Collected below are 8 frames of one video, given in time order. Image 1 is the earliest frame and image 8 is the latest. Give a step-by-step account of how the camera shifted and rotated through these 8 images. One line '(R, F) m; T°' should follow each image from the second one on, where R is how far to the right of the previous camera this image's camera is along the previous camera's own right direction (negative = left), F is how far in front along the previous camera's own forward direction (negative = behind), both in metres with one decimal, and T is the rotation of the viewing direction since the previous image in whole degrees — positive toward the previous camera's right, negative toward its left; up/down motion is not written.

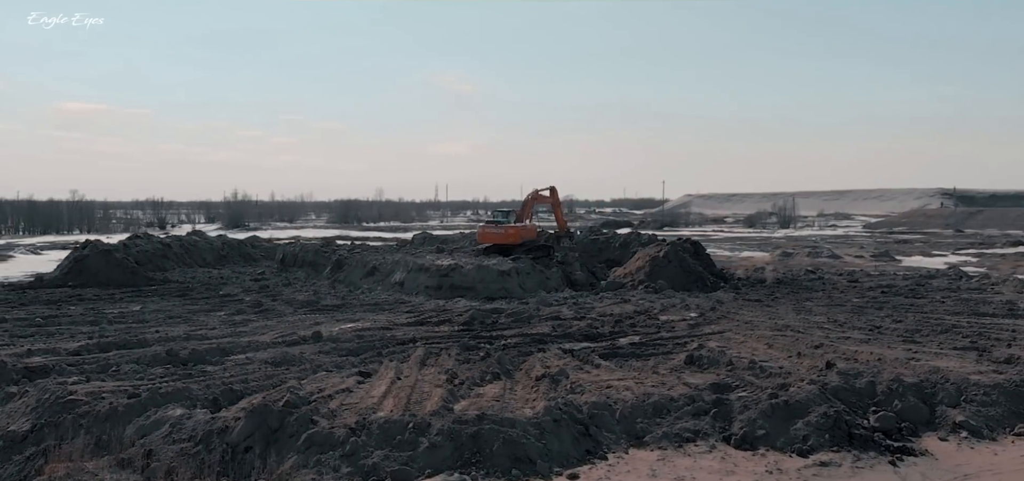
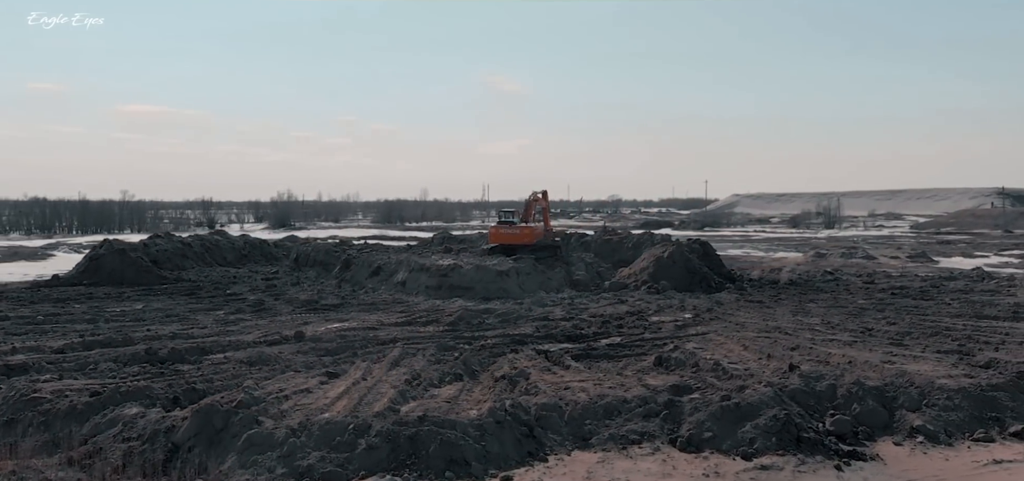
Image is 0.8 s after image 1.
(+0.8, +0.1) m; -2°
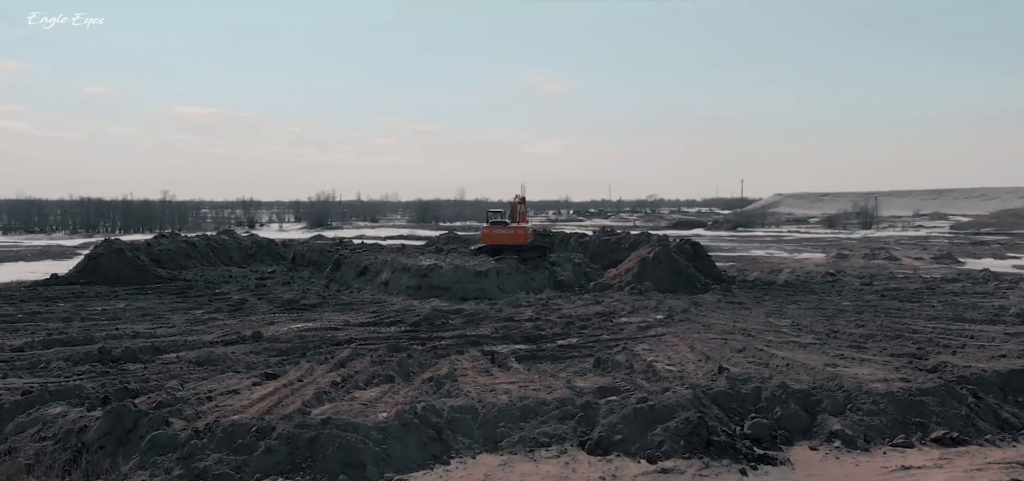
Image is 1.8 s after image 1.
(+1.0, +0.1) m; -1°
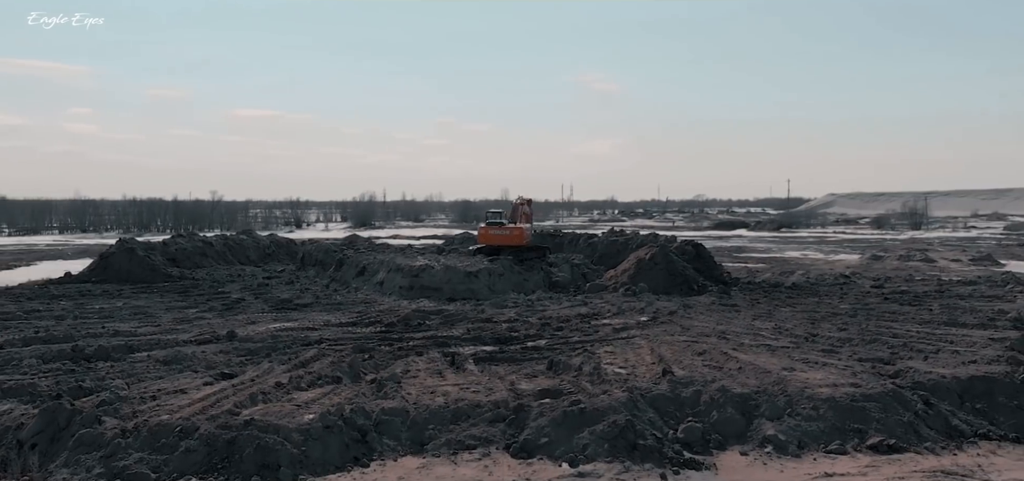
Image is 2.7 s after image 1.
(+0.9, +0.1) m; -2°
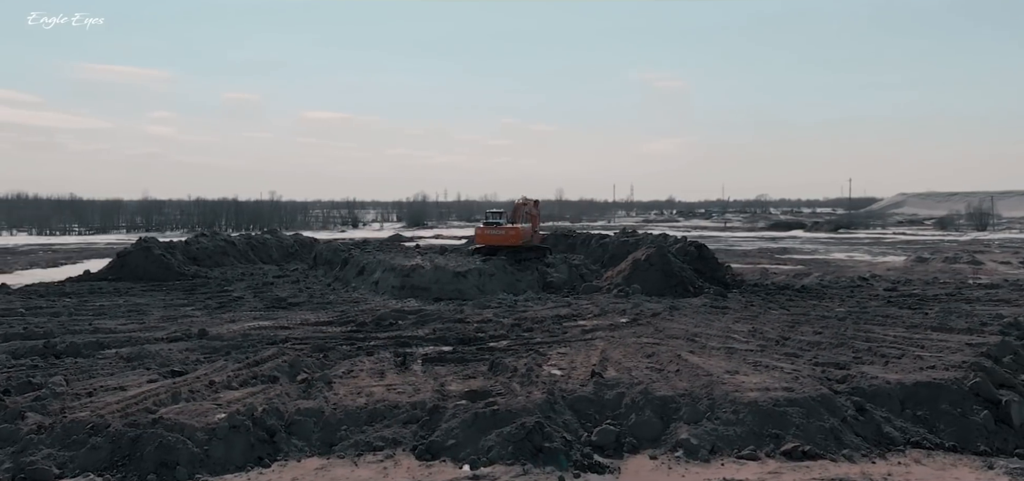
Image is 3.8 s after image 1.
(+1.1, 0.0) m; -2°
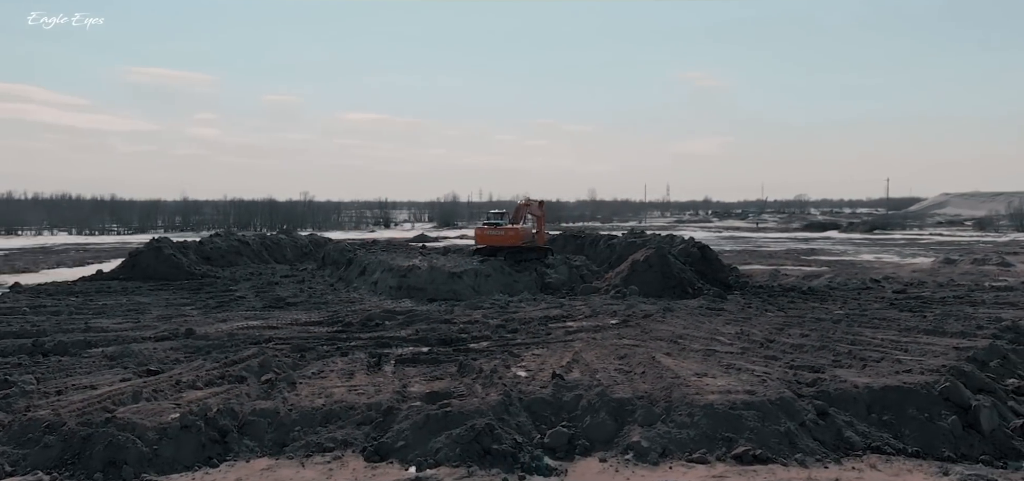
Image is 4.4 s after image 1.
(+0.6, 0.0) m; -1°
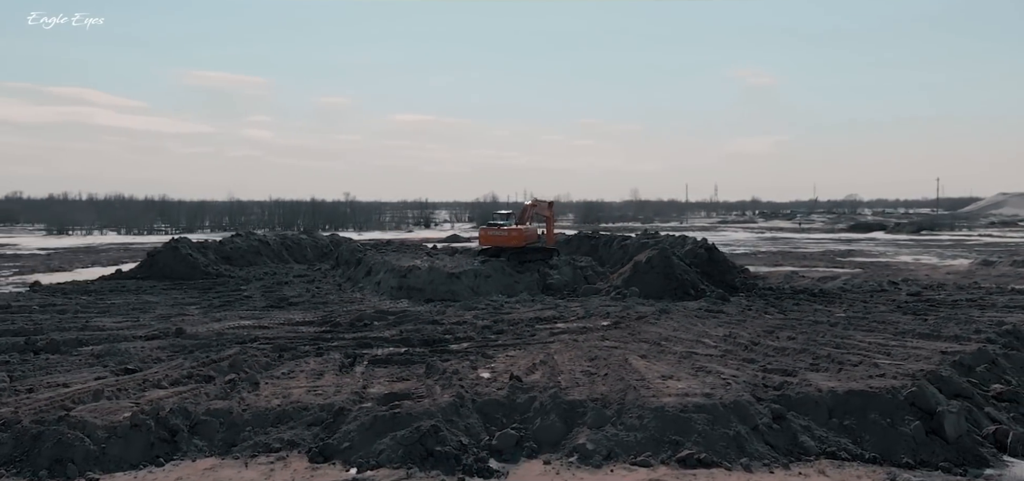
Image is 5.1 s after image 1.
(+0.7, 0.0) m; -2°
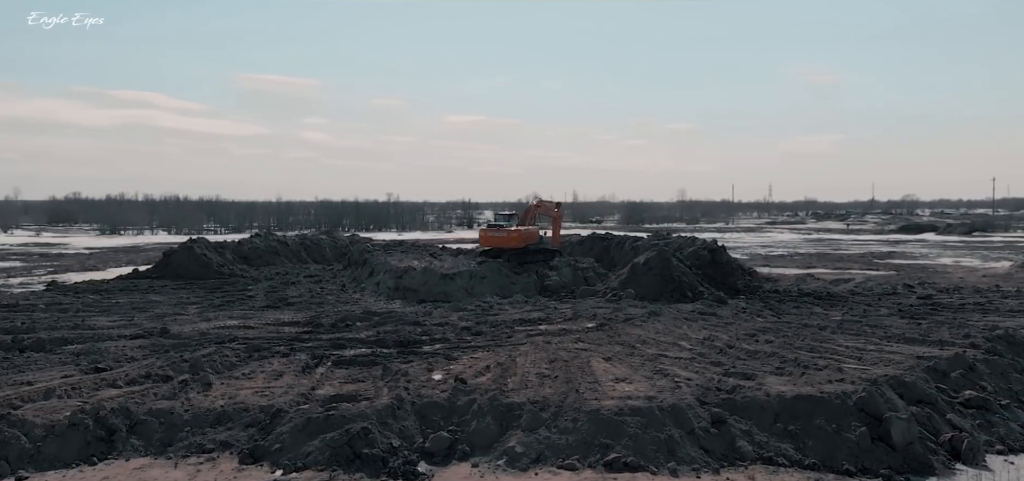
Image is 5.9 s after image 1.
(+0.9, 0.0) m; -2°
